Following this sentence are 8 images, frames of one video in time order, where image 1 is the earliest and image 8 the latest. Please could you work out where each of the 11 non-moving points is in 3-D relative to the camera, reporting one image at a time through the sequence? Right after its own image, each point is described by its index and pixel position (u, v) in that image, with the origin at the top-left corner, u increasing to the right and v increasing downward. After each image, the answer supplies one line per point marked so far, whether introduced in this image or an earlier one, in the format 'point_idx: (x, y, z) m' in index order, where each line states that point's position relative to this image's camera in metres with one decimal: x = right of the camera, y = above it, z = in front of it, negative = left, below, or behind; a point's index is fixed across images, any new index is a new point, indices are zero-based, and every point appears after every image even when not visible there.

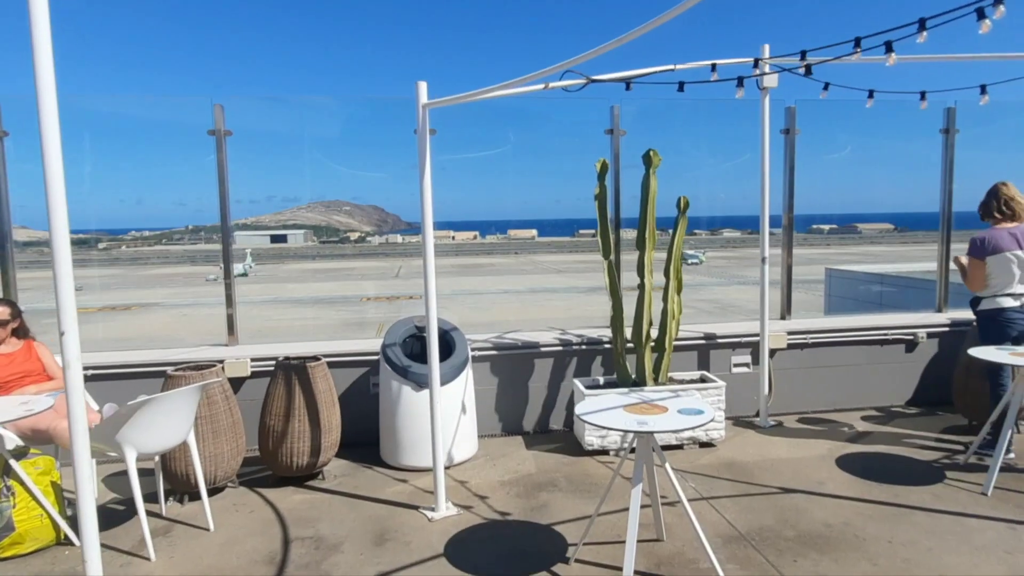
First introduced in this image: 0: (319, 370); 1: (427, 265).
0: (-0.9, -0.4, +3.2) m
1: (-0.4, +0.1, +3.0) m
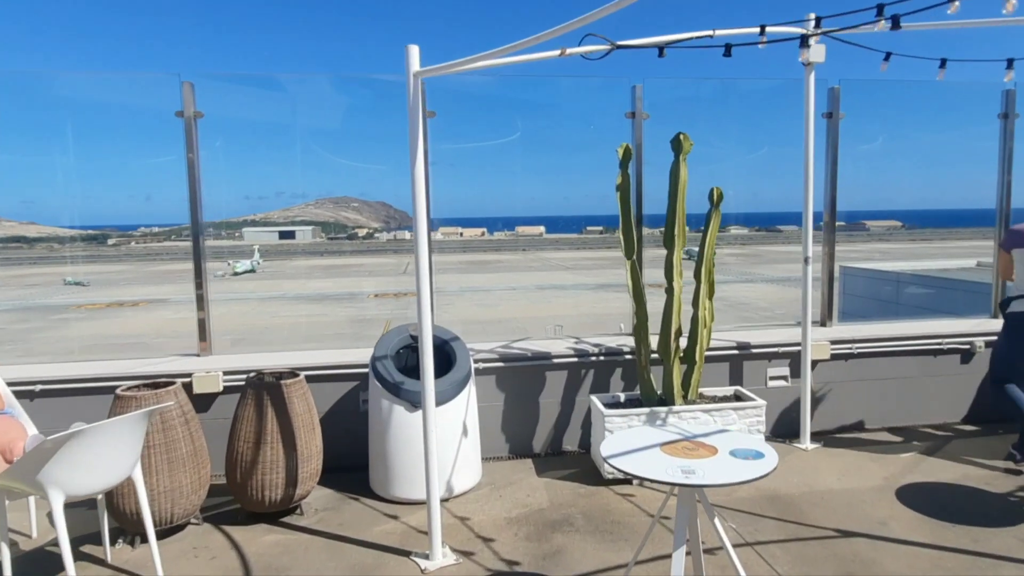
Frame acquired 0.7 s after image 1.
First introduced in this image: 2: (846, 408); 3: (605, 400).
0: (-0.8, -0.4, +2.8) m
1: (-0.3, +0.1, +2.6) m
2: (+1.8, -0.6, +3.7) m
3: (+0.4, -0.5, +3.3) m
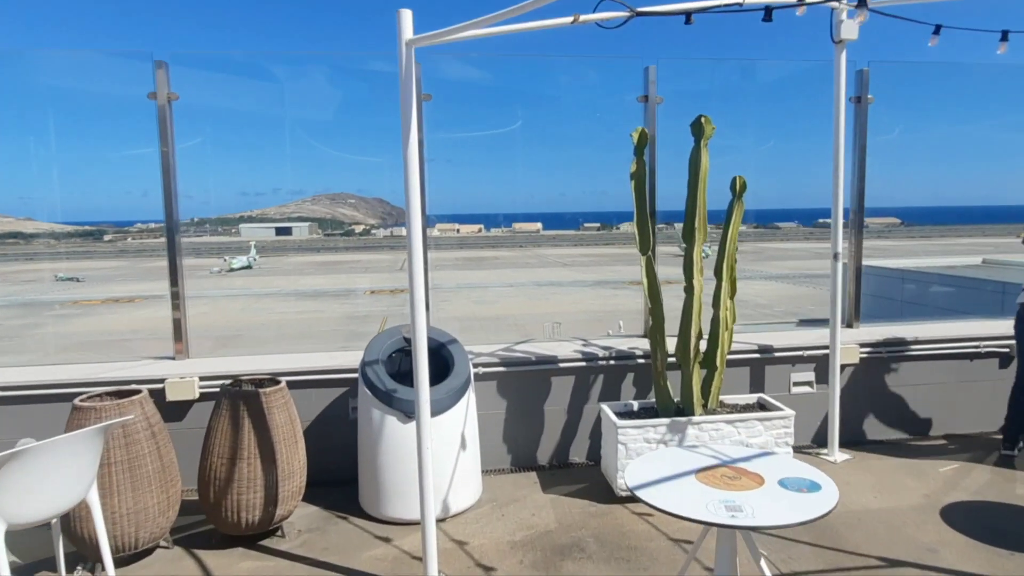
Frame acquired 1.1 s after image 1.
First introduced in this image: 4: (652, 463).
0: (-0.8, -0.4, +2.5) m
1: (-0.3, +0.1, +2.3) m
2: (+1.8, -0.6, +3.4) m
3: (+0.4, -0.5, +3.0) m
4: (+0.3, -0.4, +1.7) m
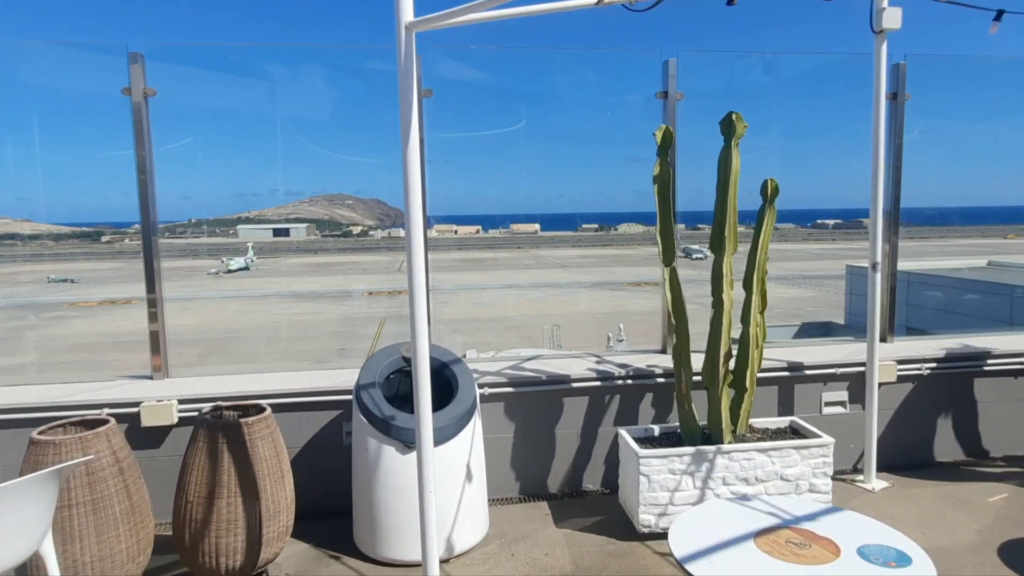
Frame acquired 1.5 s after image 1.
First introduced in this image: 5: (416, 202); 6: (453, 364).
0: (-0.8, -0.4, +2.2) m
1: (-0.3, +0.1, +2.0) m
2: (+1.8, -0.7, +3.2) m
3: (+0.5, -0.6, +2.8) m
4: (+0.4, -0.5, +1.4) m
5: (-0.3, +0.2, +2.0) m
6: (-0.2, -0.3, +2.7) m
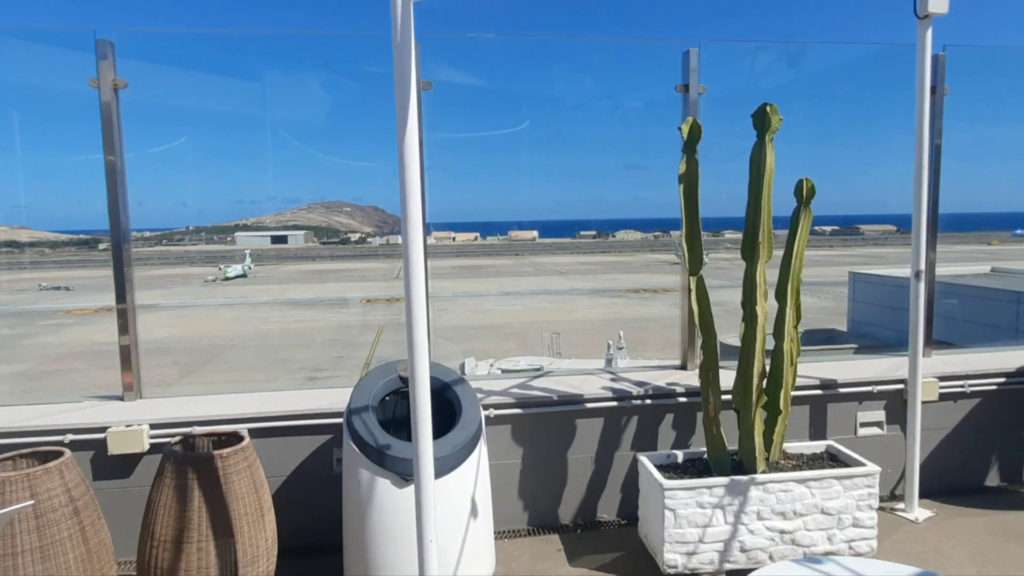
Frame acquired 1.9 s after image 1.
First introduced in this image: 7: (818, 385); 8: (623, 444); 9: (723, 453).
0: (-0.8, -0.5, +1.9) m
1: (-0.2, 0.0, +1.7) m
2: (+1.8, -0.7, +2.9) m
3: (+0.5, -0.6, +2.5) m
4: (+0.4, -0.5, +1.1) m
5: (-0.2, +0.2, +1.7) m
6: (-0.2, -0.3, +2.4) m
7: (+1.2, -0.4, +2.8) m
8: (+0.4, -0.6, +2.7) m
9: (+0.7, -0.6, +2.4) m
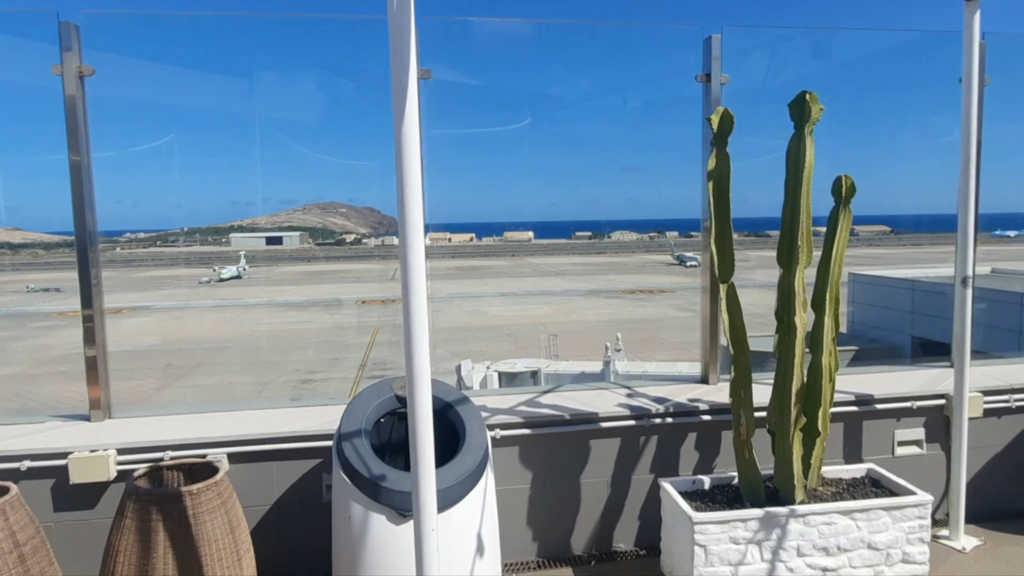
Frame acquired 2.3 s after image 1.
0: (-0.7, -0.5, +1.7) m
1: (-0.2, 0.0, +1.5) m
2: (+1.9, -0.7, +2.7) m
3: (+0.5, -0.6, +2.3) m
4: (+0.4, -0.5, +0.9) m
5: (-0.2, +0.2, +1.5) m
6: (-0.2, -0.4, +2.1) m
7: (+1.2, -0.4, +2.6) m
8: (+0.5, -0.6, +2.5) m
9: (+0.7, -0.6, +2.1) m
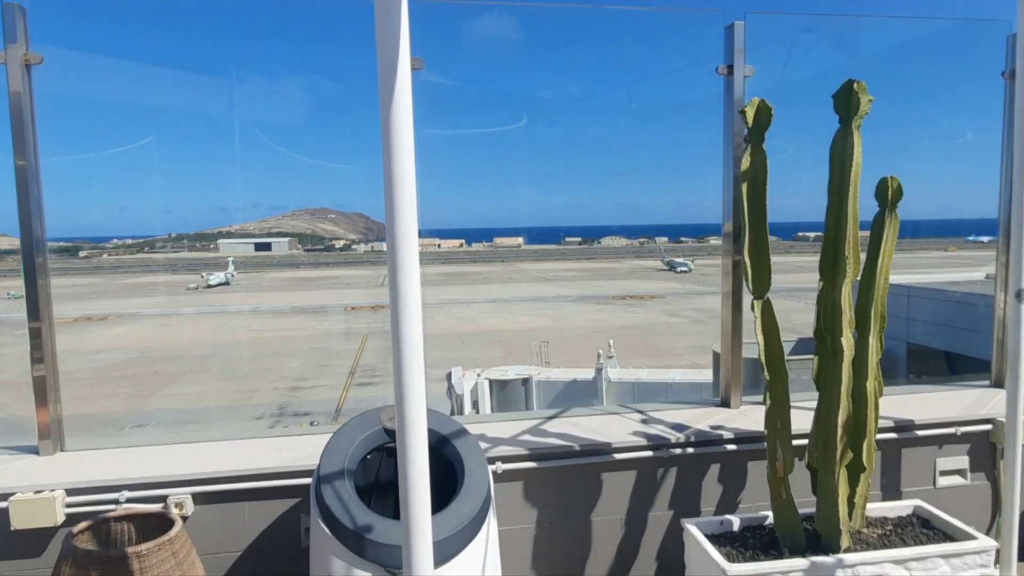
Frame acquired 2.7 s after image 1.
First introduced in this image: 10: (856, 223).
0: (-0.7, -0.5, +1.4) m
1: (-0.2, 0.0, +1.2) m
2: (+1.9, -0.8, +2.4) m
3: (+0.6, -0.7, +2.0) m
4: (+0.5, -0.5, +0.6) m
5: (-0.2, +0.1, +1.2) m
6: (-0.1, -0.4, +1.9) m
7: (+1.3, -0.5, +2.3) m
8: (+0.5, -0.7, +2.2) m
9: (+0.7, -0.6, +1.9) m
10: (+0.9, +0.2, +1.8) m
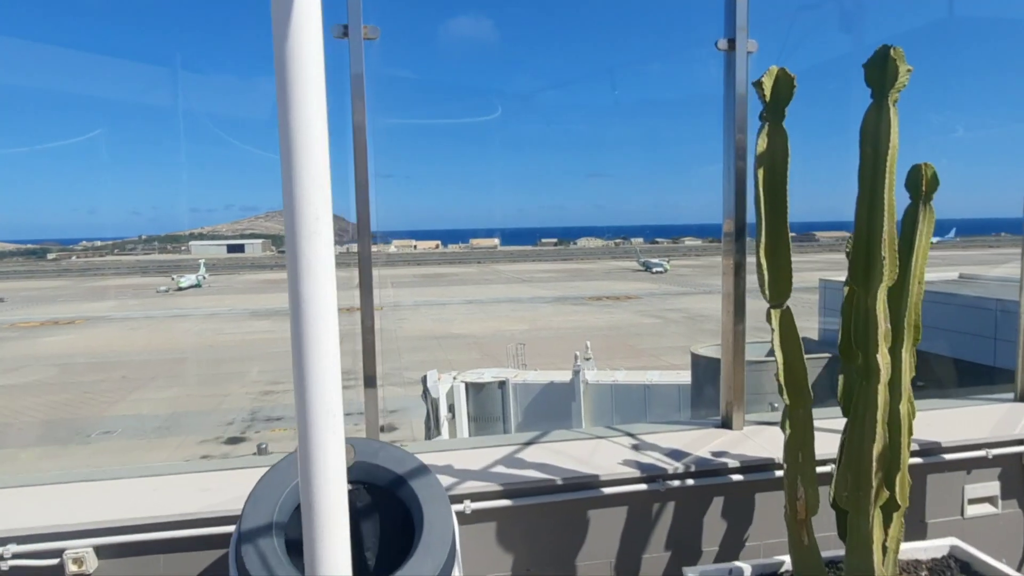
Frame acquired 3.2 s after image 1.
0: (-0.8, -0.6, +1.1) m
1: (-0.2, -0.1, +0.9) m
2: (+1.8, -0.8, +2.2) m
3: (+0.5, -0.7, +1.7) m
4: (+0.4, -0.6, +0.3) m
5: (-0.2, +0.1, +0.9) m
6: (-0.2, -0.4, +1.5) m
7: (+1.2, -0.5, +2.1) m
8: (+0.4, -0.7, +1.9) m
9: (+0.7, -0.6, +1.6) m
10: (+0.8, +0.2, +1.5) m
